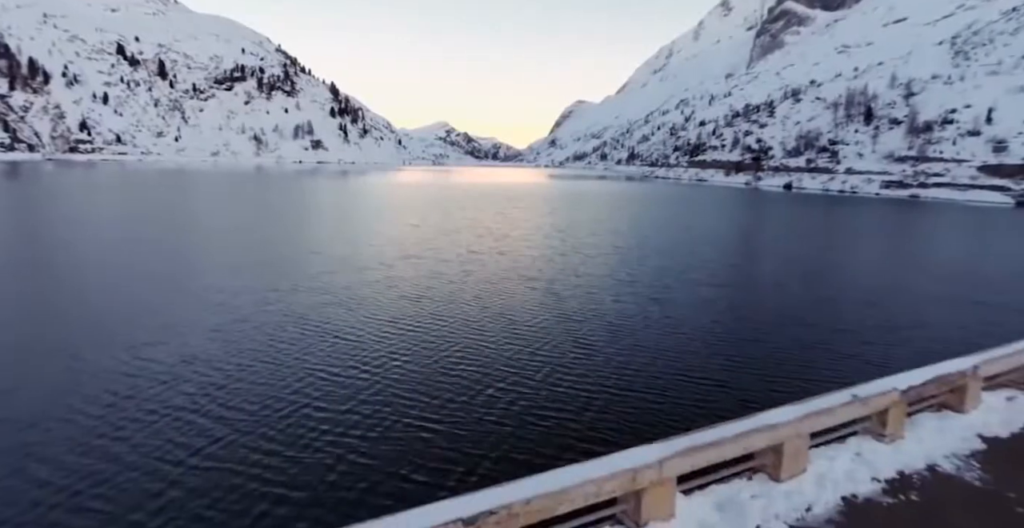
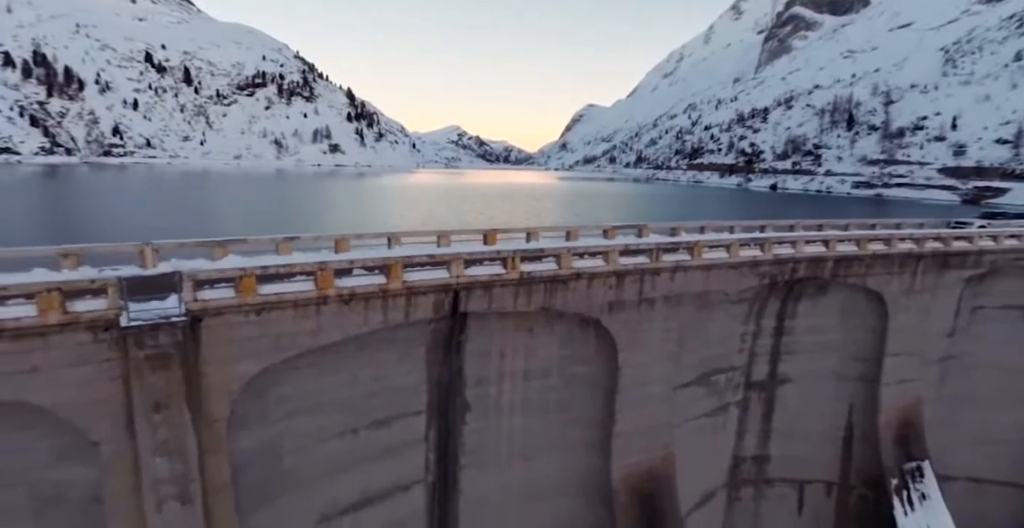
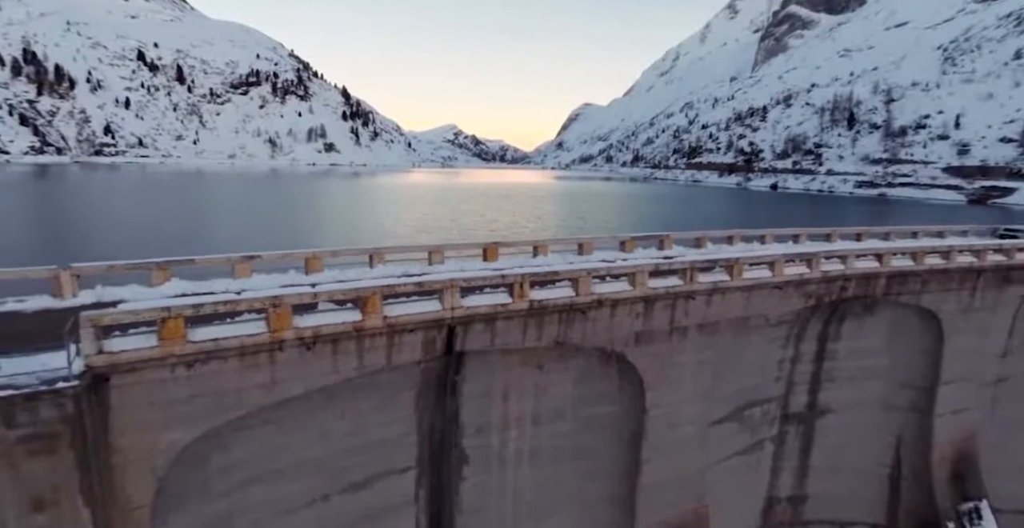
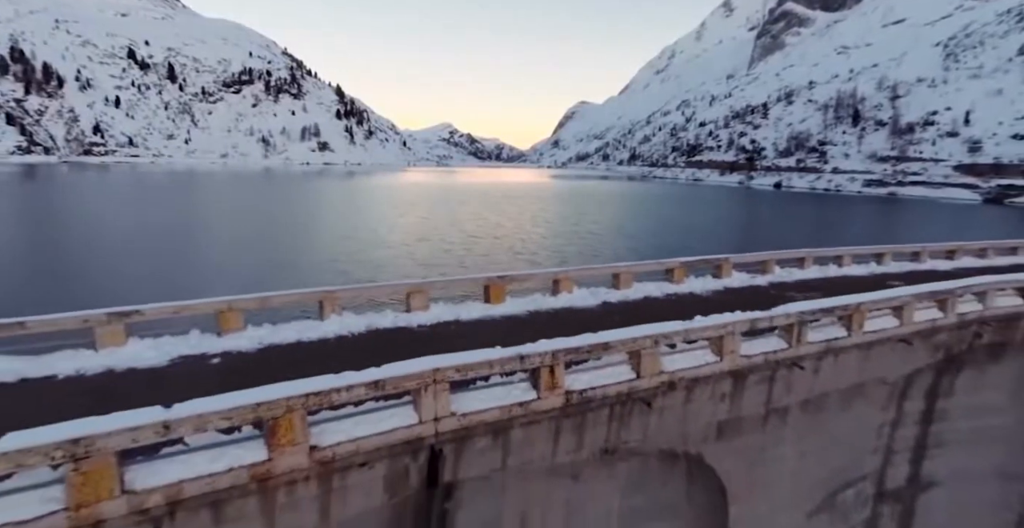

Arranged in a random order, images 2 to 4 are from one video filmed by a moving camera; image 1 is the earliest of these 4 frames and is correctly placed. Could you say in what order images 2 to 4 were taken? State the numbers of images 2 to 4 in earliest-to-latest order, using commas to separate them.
4, 3, 2
